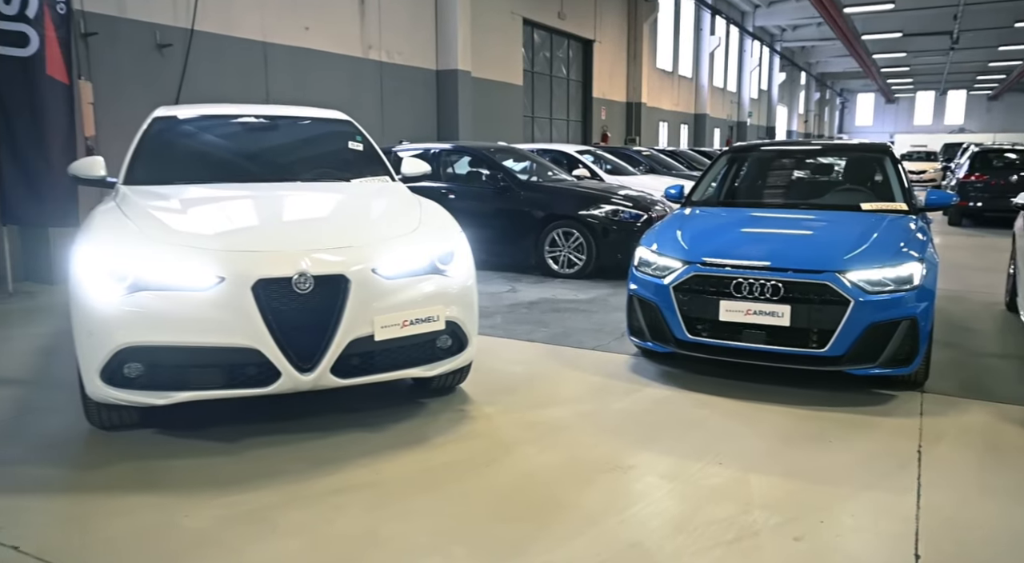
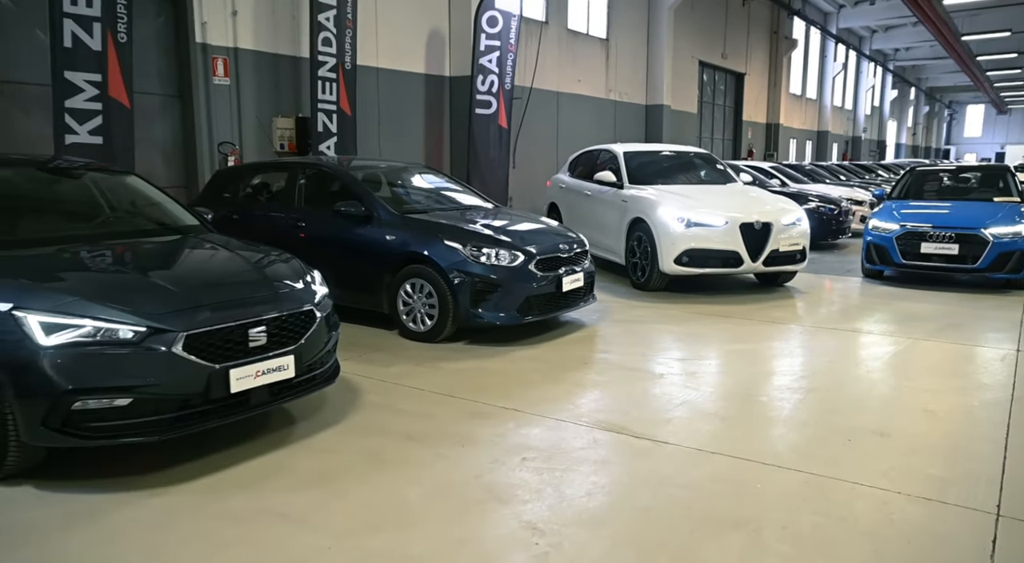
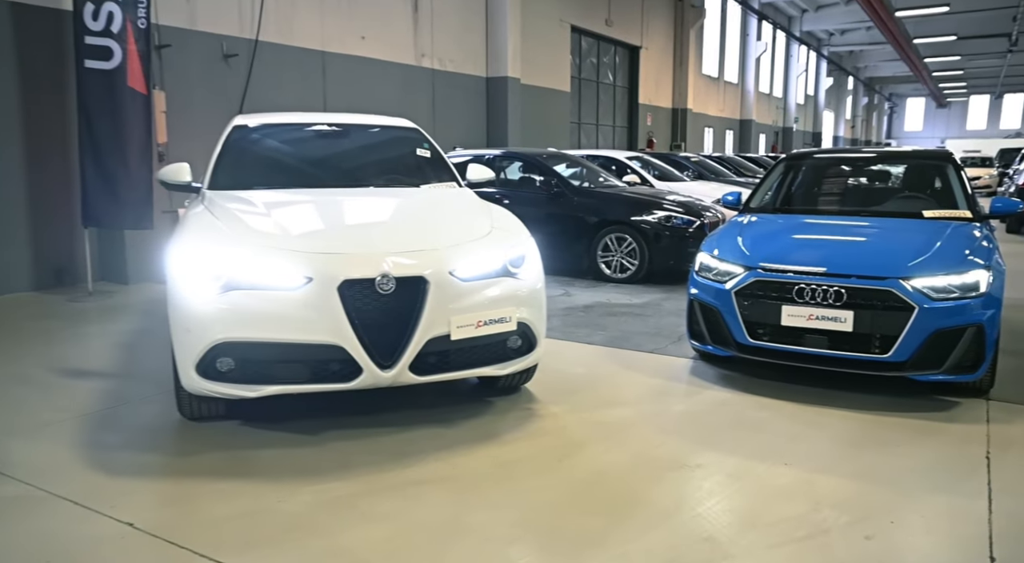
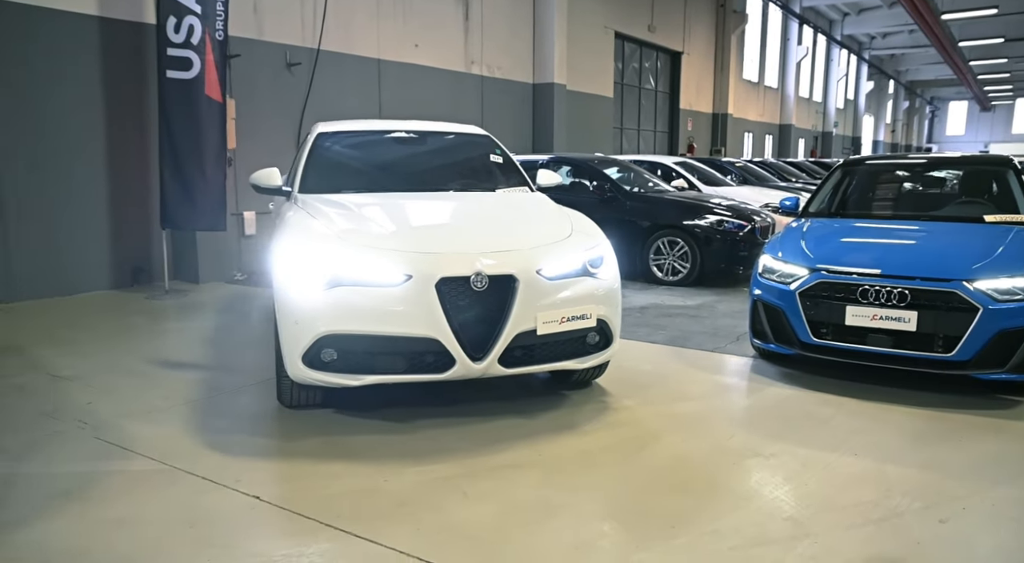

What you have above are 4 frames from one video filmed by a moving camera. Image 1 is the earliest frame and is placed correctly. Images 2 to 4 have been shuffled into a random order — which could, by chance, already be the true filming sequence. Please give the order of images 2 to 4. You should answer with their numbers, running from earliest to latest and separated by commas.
3, 4, 2
